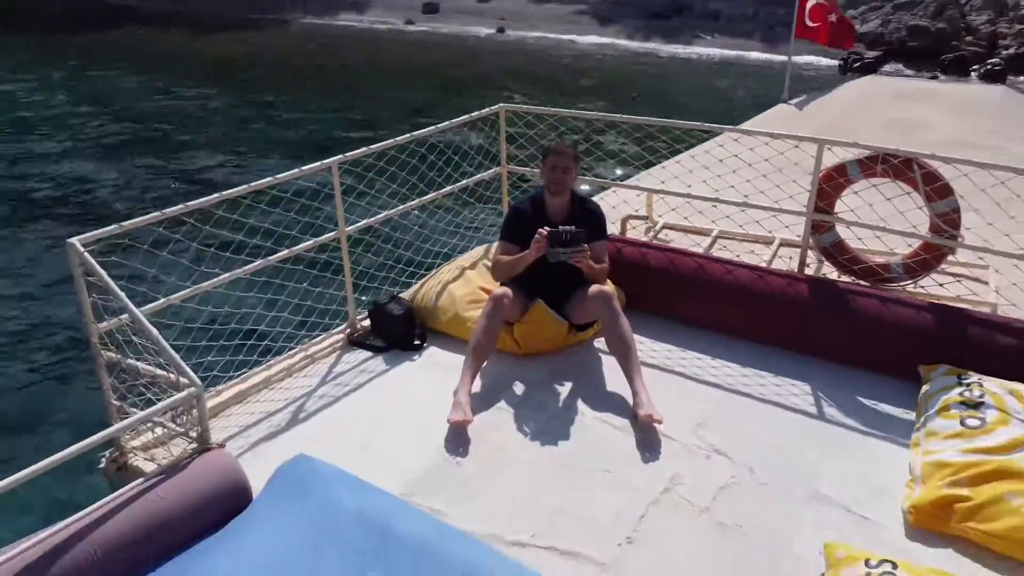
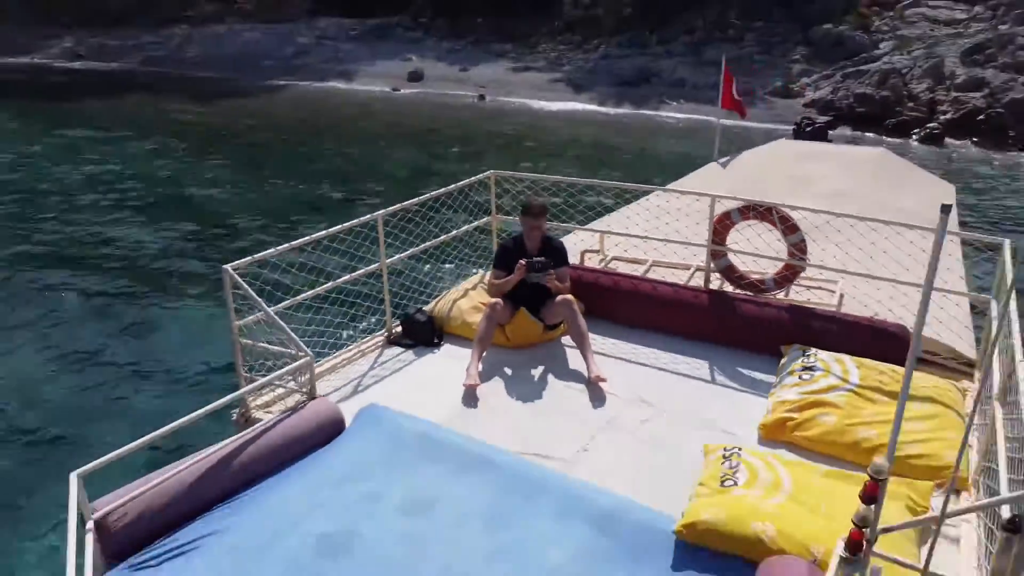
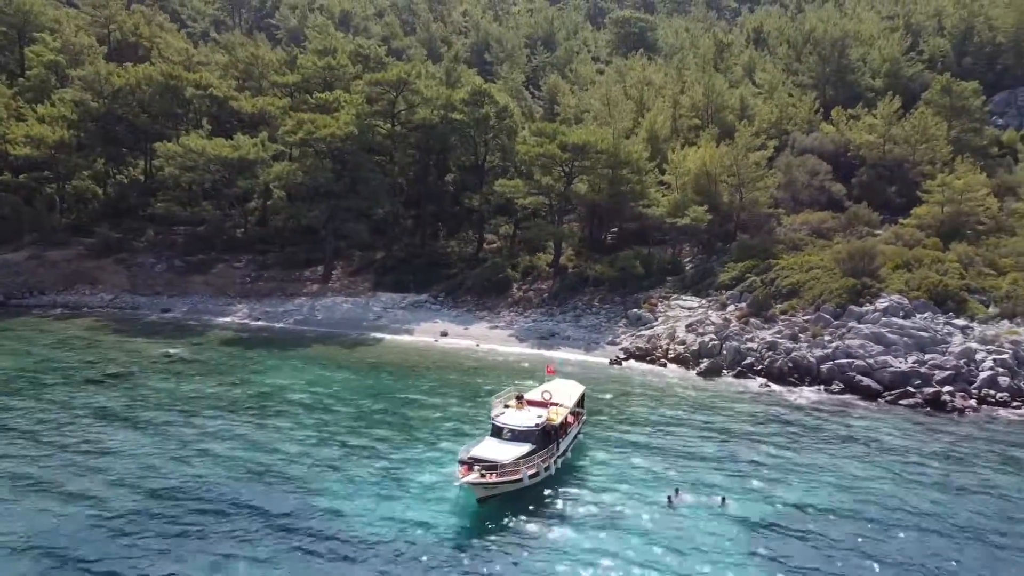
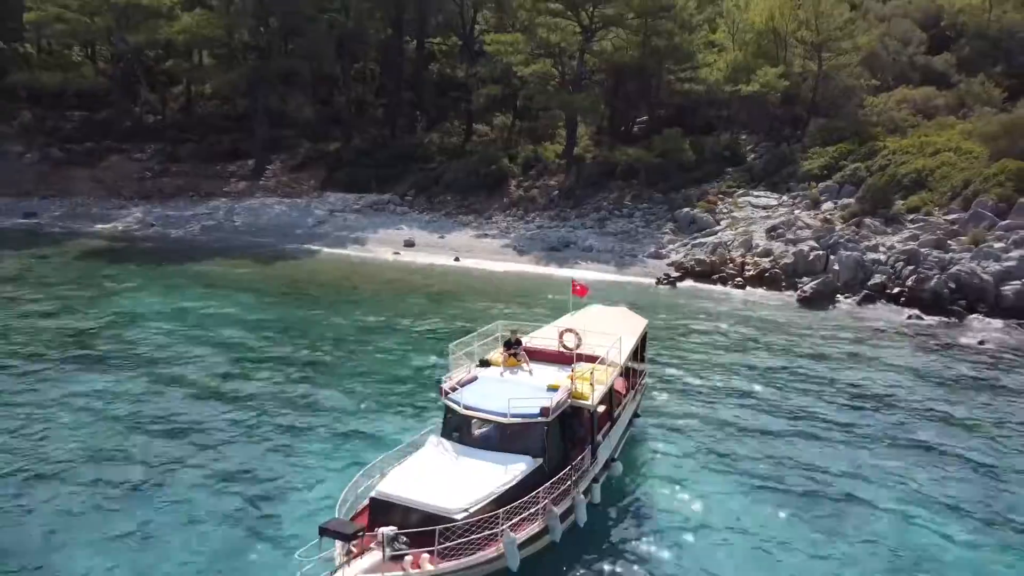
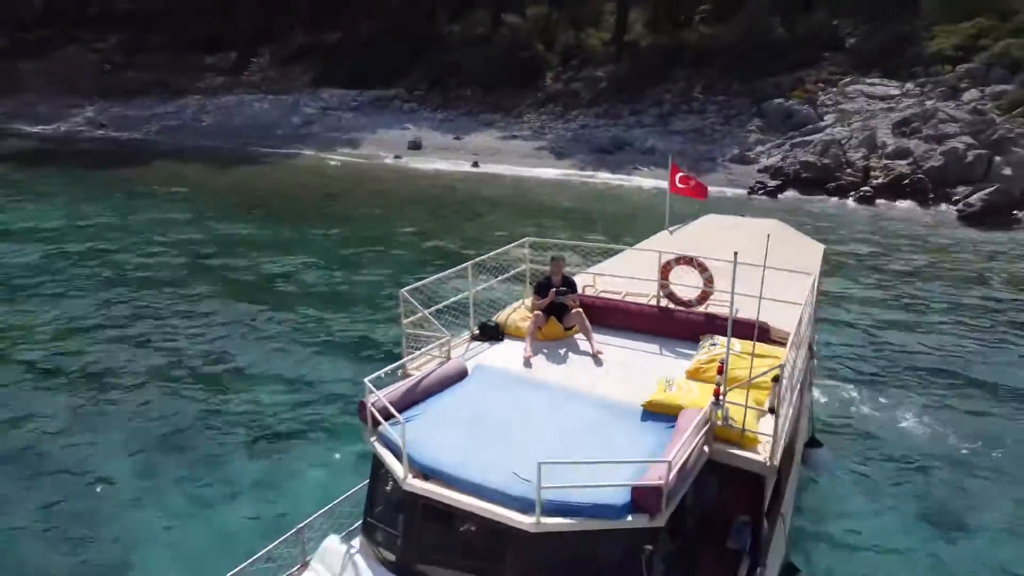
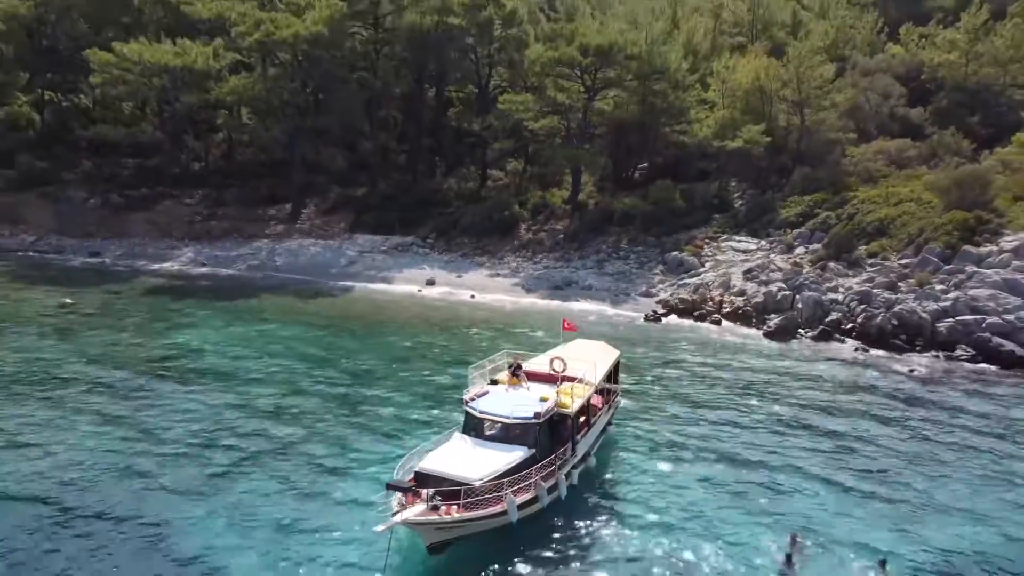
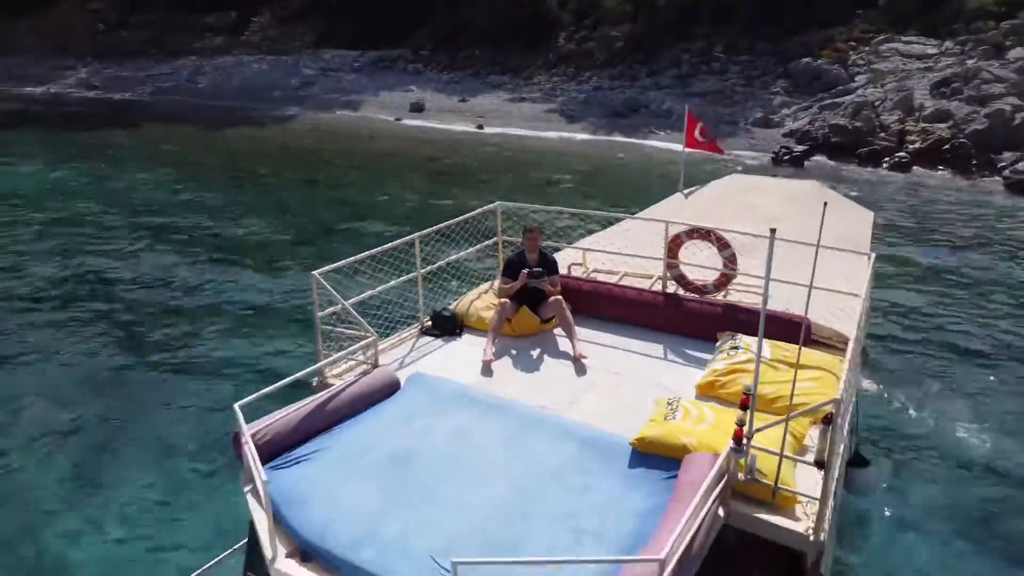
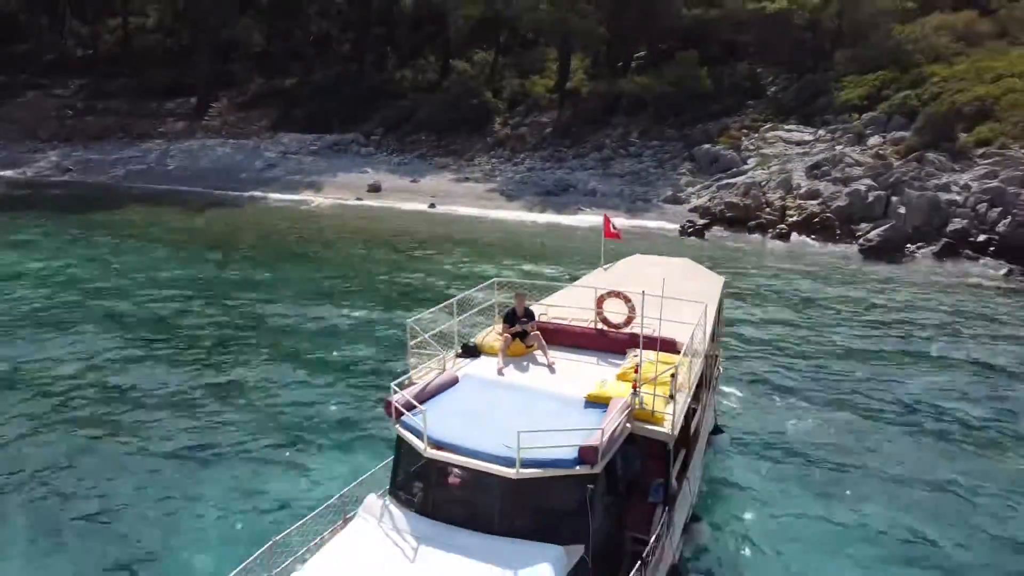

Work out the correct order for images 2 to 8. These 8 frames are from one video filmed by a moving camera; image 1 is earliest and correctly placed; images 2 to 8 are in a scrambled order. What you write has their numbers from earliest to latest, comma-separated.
2, 7, 5, 8, 4, 6, 3
